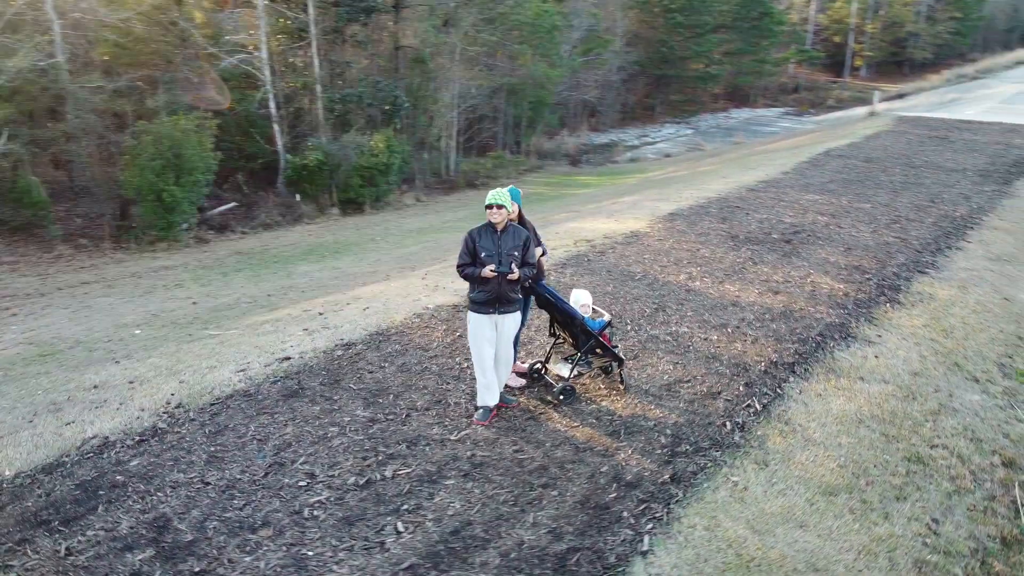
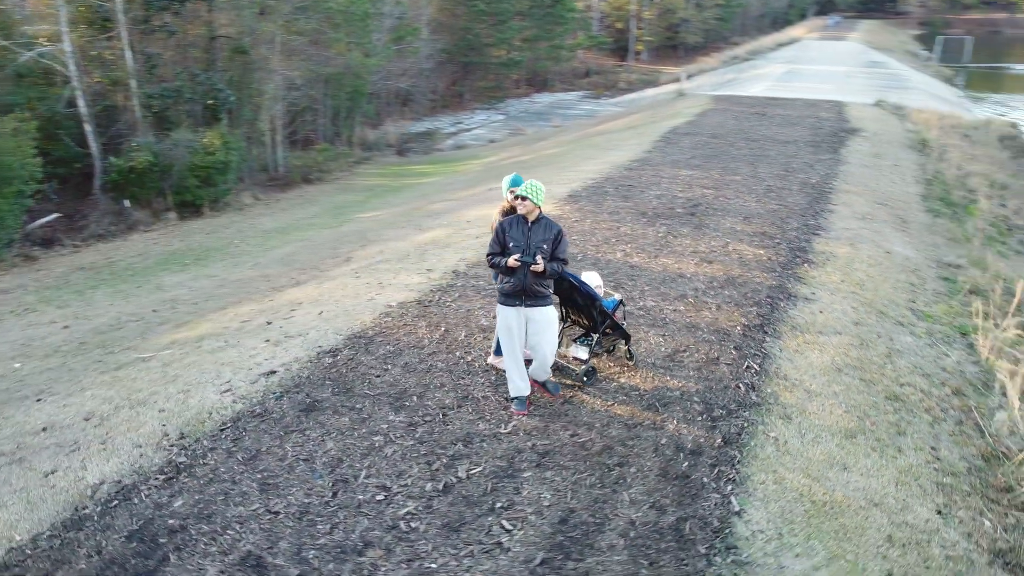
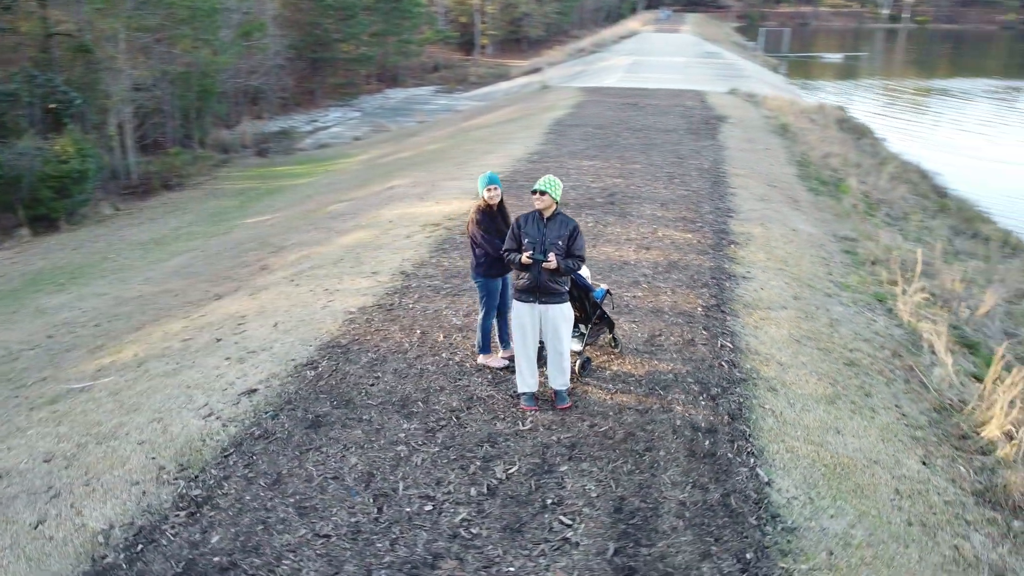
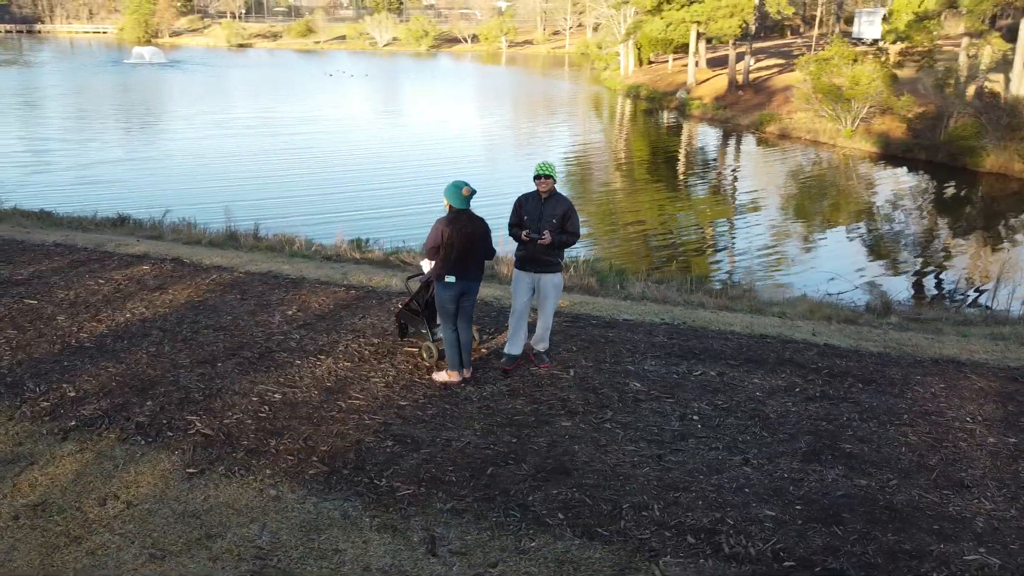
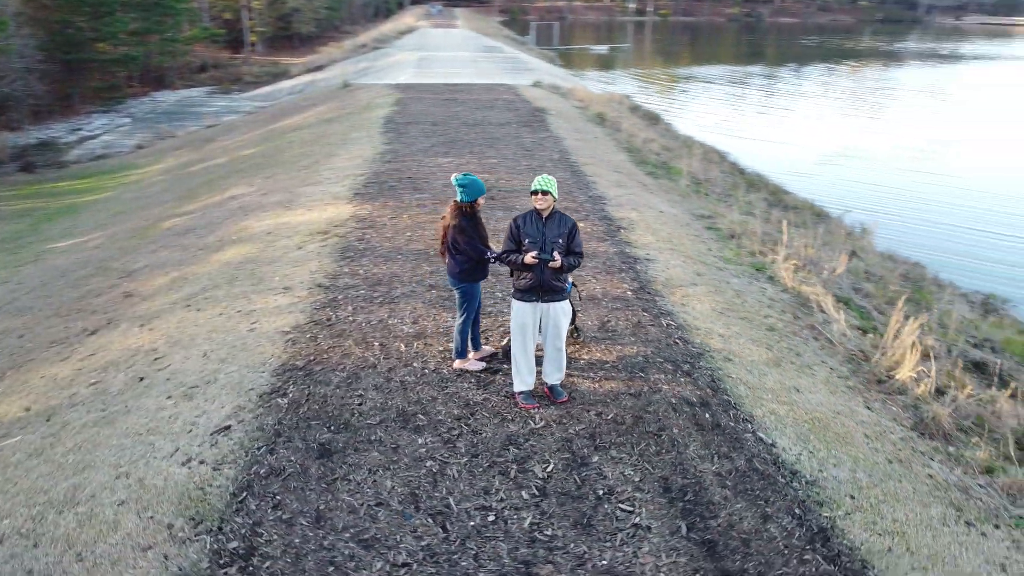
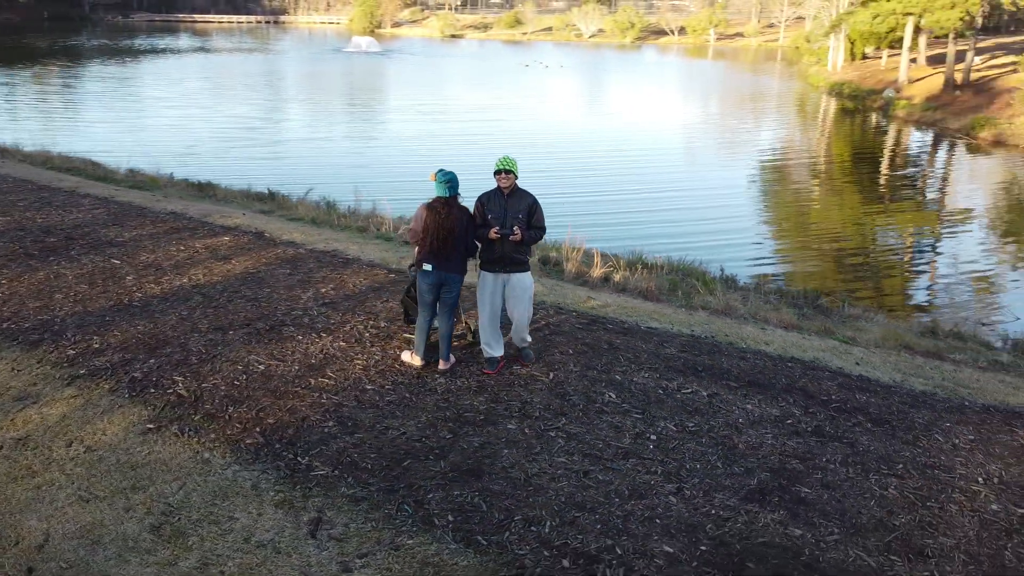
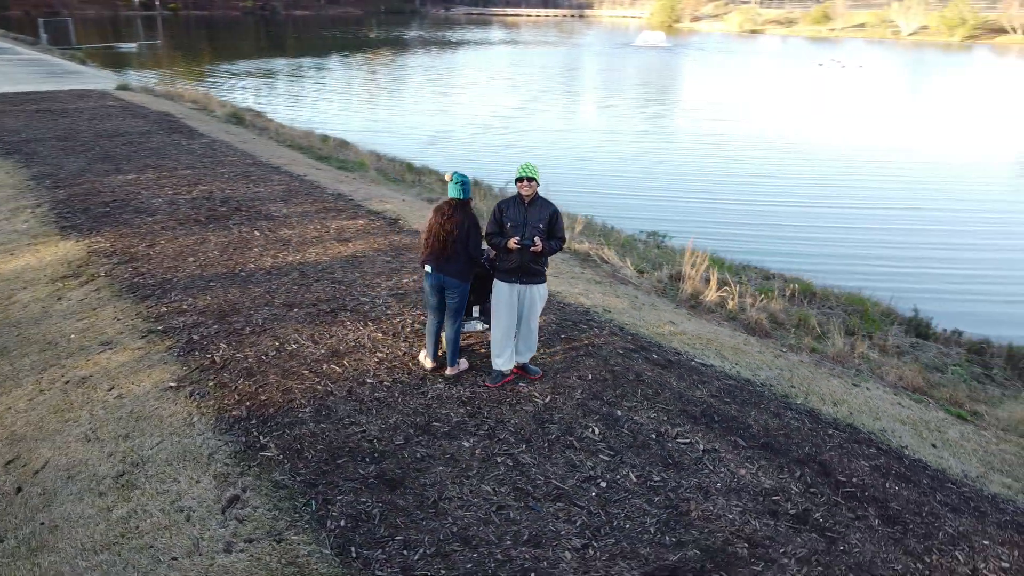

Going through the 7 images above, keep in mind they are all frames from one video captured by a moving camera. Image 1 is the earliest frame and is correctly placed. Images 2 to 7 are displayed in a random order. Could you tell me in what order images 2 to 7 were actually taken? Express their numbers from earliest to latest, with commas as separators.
2, 3, 5, 7, 6, 4
